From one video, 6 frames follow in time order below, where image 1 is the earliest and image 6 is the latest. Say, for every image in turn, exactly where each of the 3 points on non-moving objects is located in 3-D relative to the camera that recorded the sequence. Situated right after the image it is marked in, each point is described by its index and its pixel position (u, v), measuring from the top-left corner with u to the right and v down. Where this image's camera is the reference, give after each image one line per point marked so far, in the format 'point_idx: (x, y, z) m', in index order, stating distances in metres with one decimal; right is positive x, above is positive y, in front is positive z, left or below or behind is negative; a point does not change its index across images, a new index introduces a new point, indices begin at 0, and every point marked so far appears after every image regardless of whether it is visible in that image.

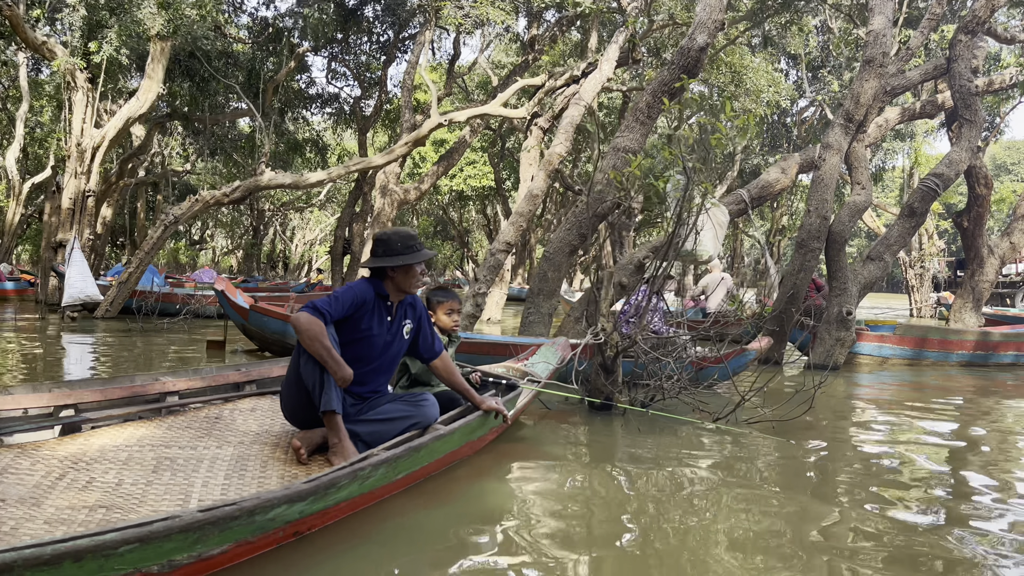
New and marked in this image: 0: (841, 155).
0: (+3.8, +1.5, +9.3) m
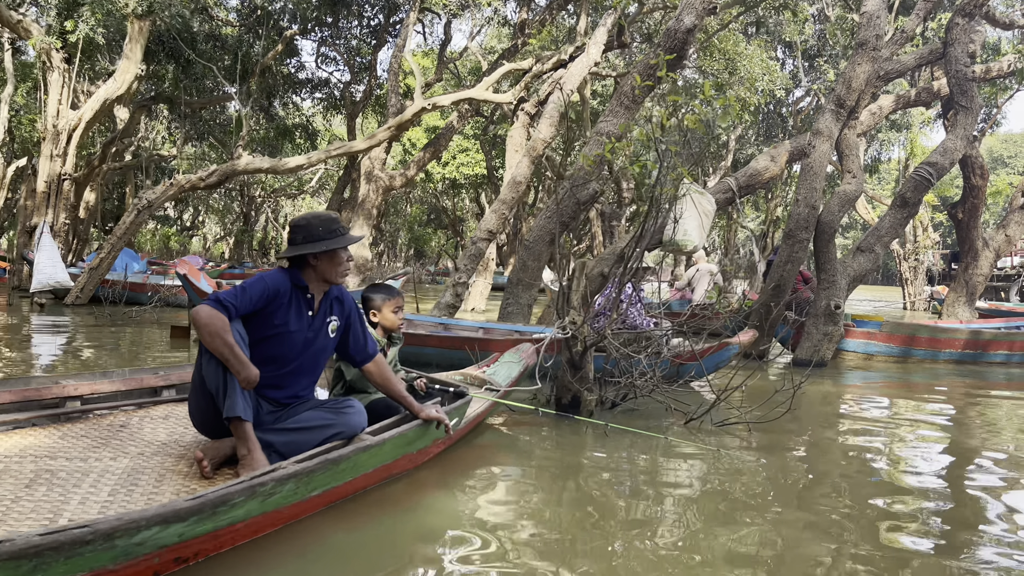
0: (+3.5, +1.6, +9.0) m
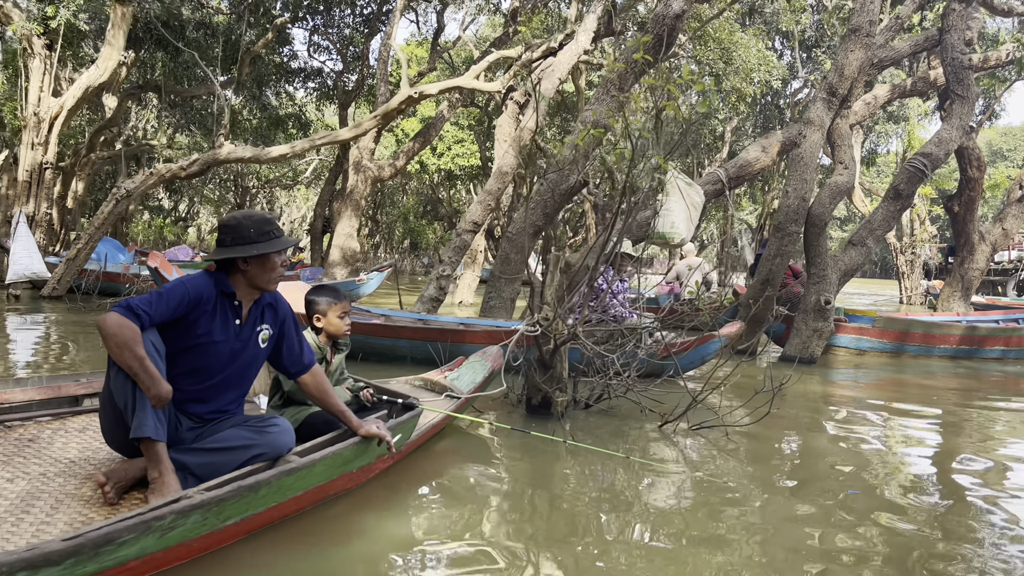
0: (+3.3, +1.7, +8.7) m
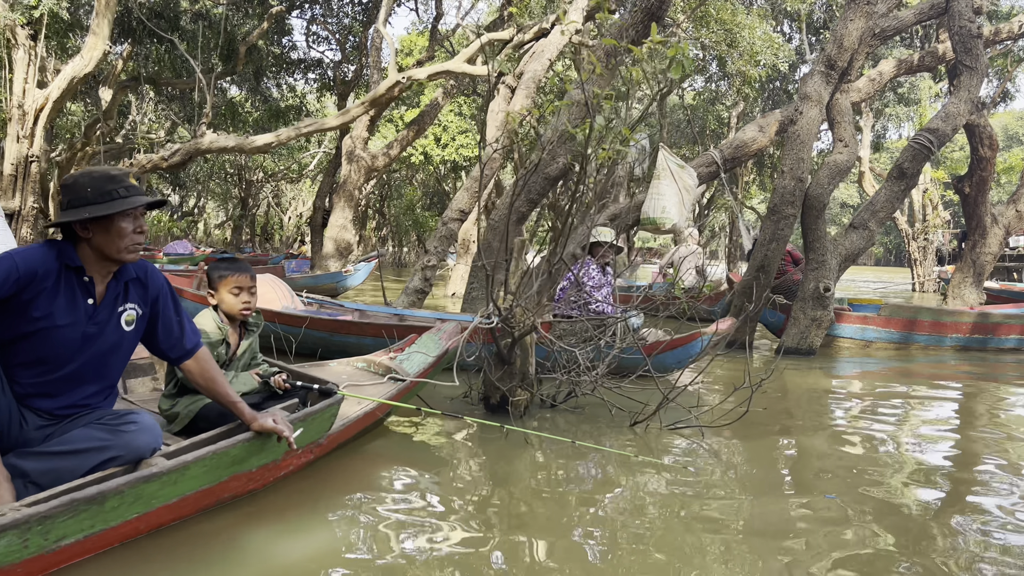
0: (+3.1, +1.8, +8.1) m
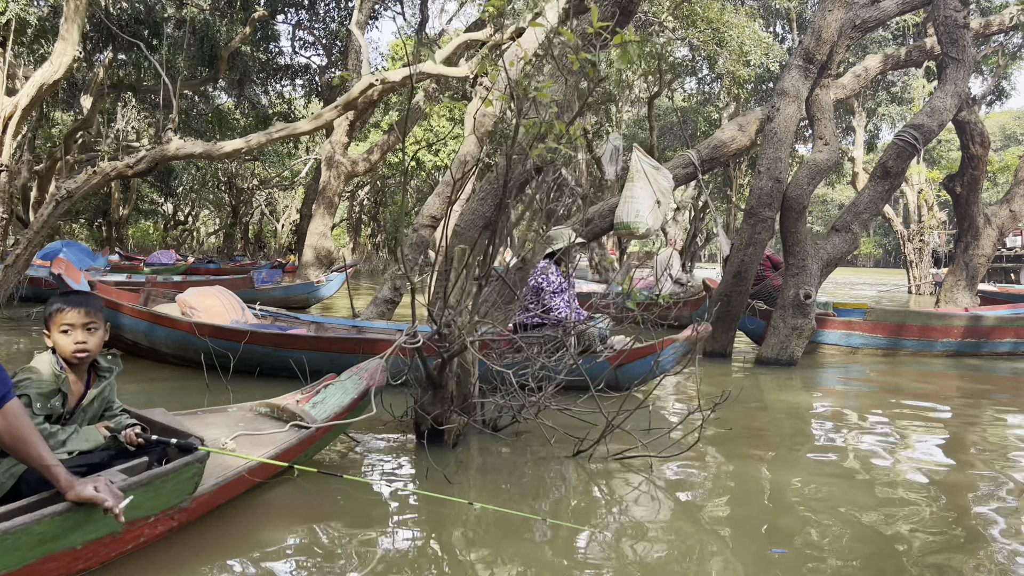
0: (+2.7, +1.7, +7.7) m
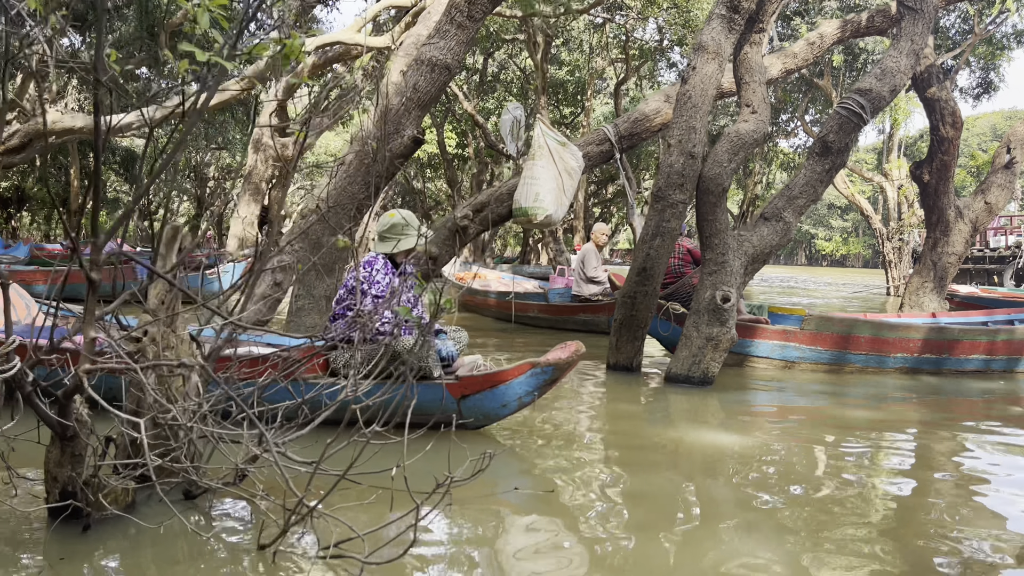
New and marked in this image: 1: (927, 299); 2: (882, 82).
0: (+1.6, +1.7, +6.2) m
1: (+5.5, -0.1, +10.8) m
2: (+2.9, +1.6, +6.4) m
